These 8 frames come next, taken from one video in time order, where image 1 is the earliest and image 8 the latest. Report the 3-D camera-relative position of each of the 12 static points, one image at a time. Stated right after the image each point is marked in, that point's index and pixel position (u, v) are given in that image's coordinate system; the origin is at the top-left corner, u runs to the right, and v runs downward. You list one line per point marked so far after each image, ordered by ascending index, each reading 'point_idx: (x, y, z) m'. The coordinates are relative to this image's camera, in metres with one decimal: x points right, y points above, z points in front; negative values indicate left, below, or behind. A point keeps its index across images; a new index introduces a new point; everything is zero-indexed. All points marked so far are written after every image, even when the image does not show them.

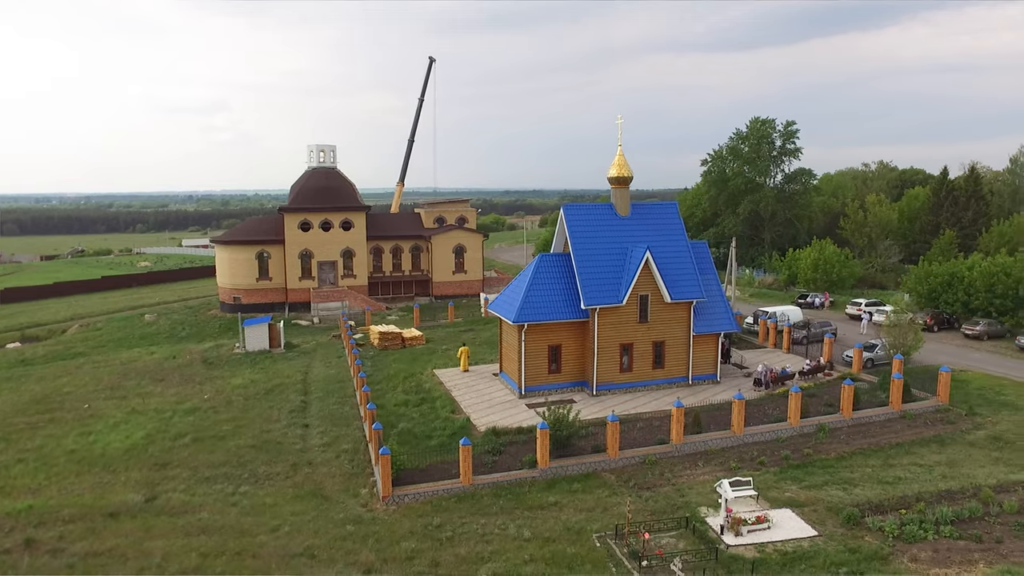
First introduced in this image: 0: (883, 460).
0: (+9.0, -4.2, +18.7) m
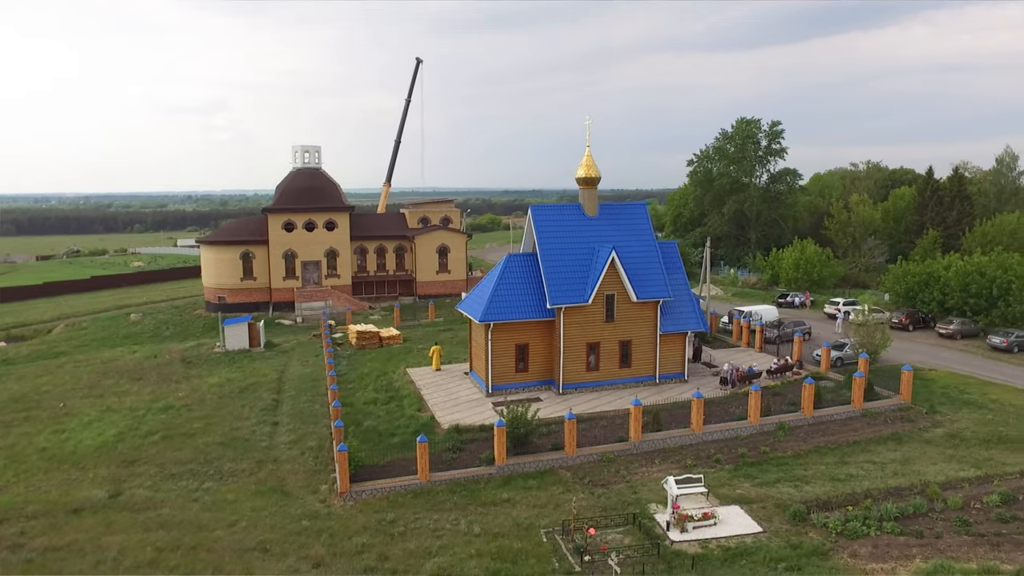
0: (+8.0, -4.2, +18.9) m
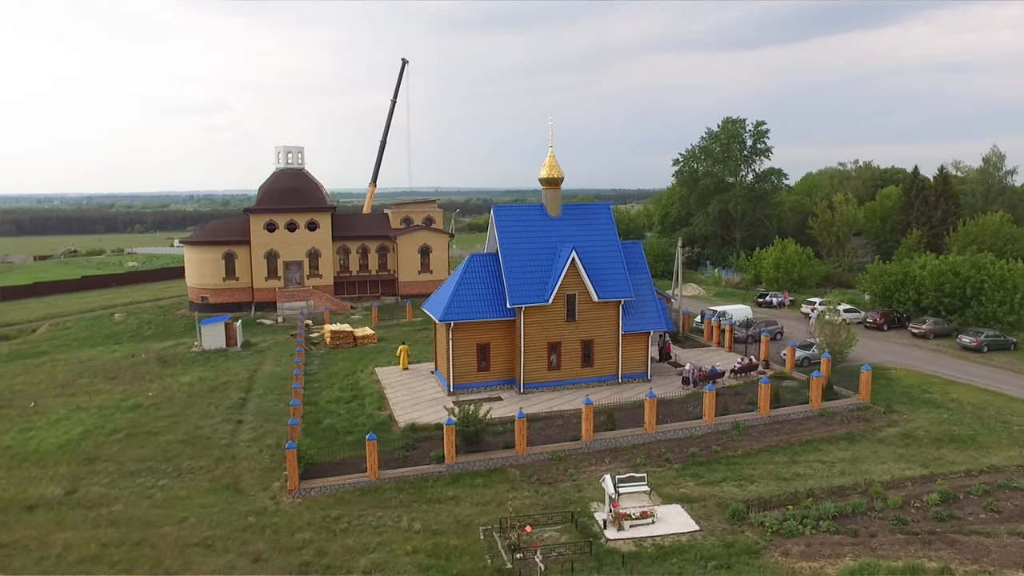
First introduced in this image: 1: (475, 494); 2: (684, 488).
0: (+6.8, -4.2, +19.0) m
1: (-0.8, -4.7, +17.5) m
2: (+3.9, -4.5, +17.4) m
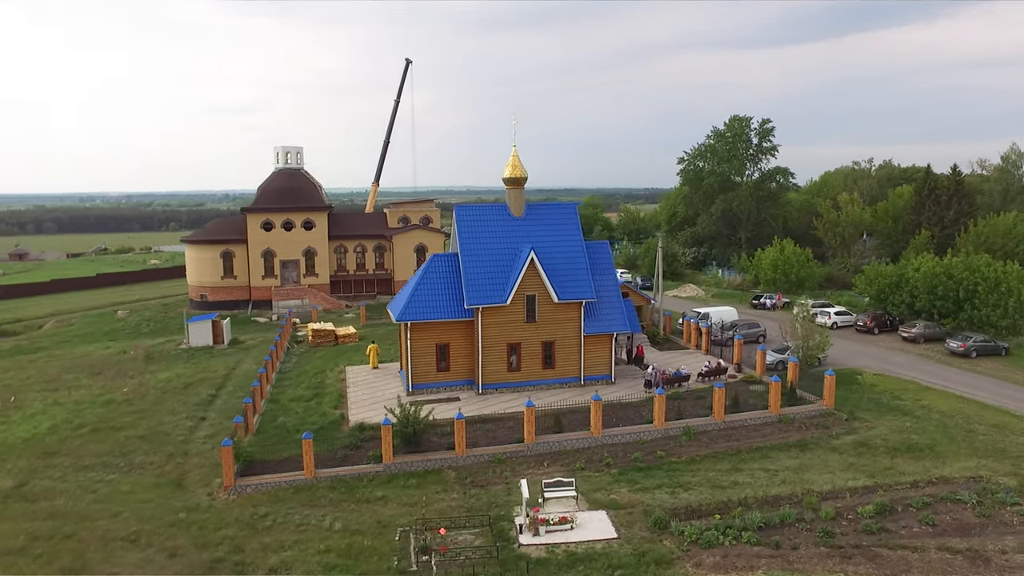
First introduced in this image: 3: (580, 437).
0: (+5.3, -4.2, +18.5) m
1: (-2.4, -4.7, +17.5) m
2: (+2.3, -4.6, +17.1) m
3: (+1.7, -3.8, +19.7) m
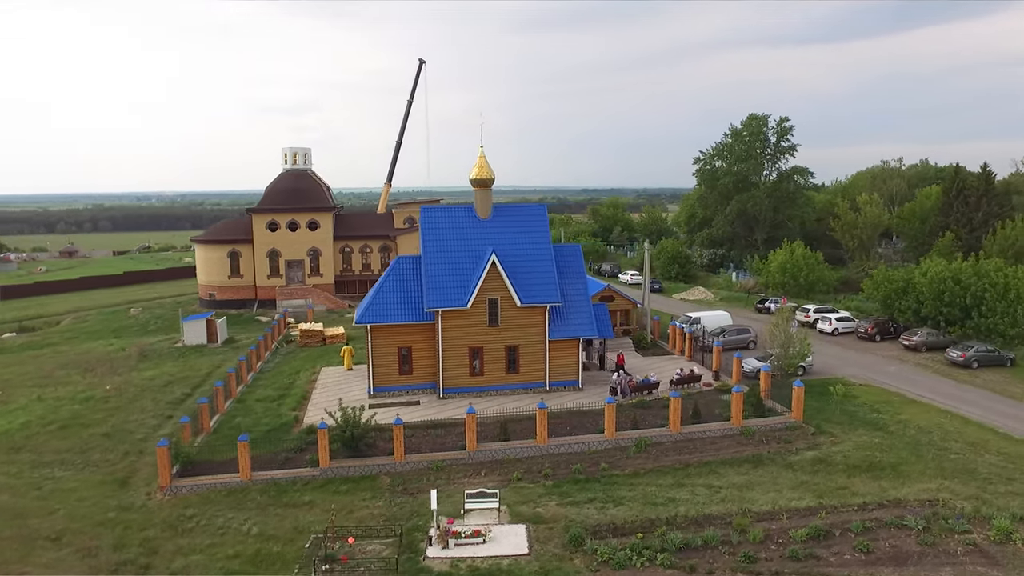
0: (+3.7, -4.4, +17.7) m
1: (-4.0, -4.7, +17.2) m
2: (+0.6, -4.7, +16.5) m
3: (+0.3, -3.9, +19.2) m
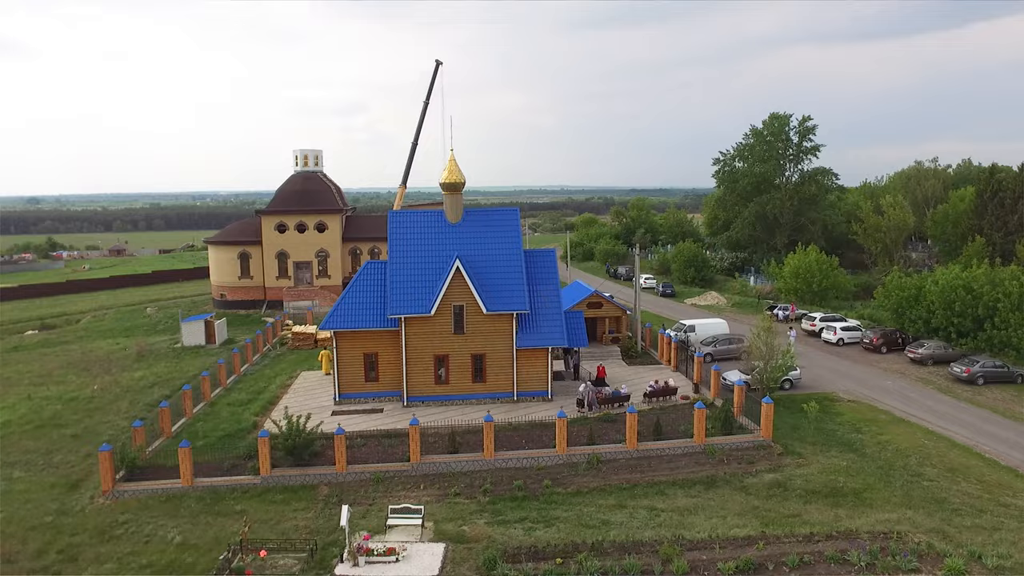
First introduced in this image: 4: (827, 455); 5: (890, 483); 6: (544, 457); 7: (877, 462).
0: (+2.3, -4.6, +16.8) m
1: (-5.5, -4.9, +16.9) m
2: (-0.9, -4.9, +15.8) m
3: (-1.0, -4.1, +18.5) m
4: (+7.5, -4.0, +18.4) m
5: (+8.3, -4.3, +16.9) m
6: (+0.8, -4.1, +18.7) m
7: (+8.5, -4.1, +18.0) m
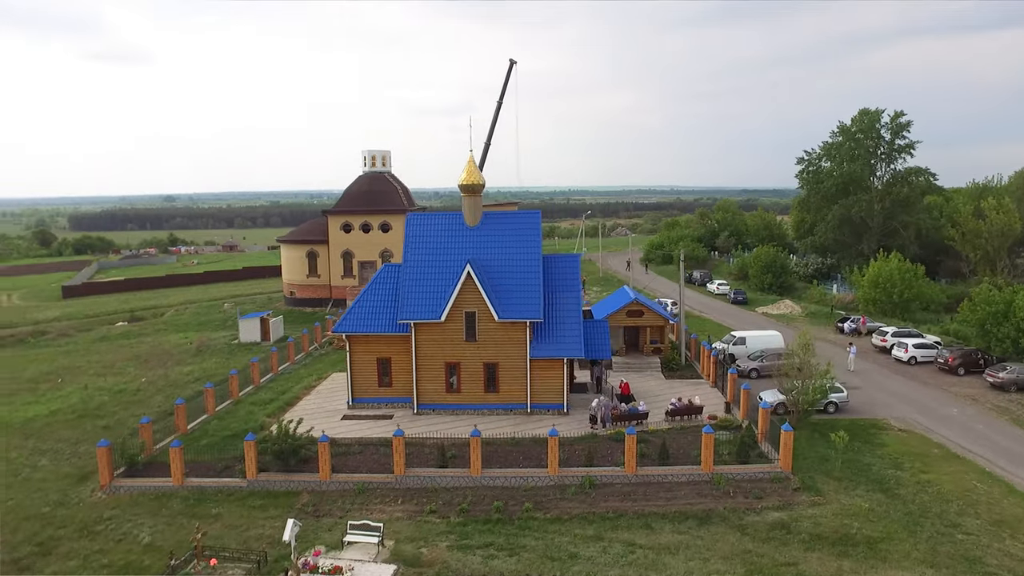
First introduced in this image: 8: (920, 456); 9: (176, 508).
0: (+1.7, -4.8, +15.4) m
1: (-6.0, -4.9, +16.7) m
2: (-1.6, -5.0, +14.9) m
3: (-1.3, -4.3, +17.6) m
4: (+7.1, -4.3, +16.2) m
5: (+7.7, -4.6, +14.6) m
6: (+0.5, -4.3, +17.5) m
7: (+8.0, -4.4, +15.6) m
8: (+9.5, -3.9, +17.9) m
9: (-7.5, -5.0, +17.3) m
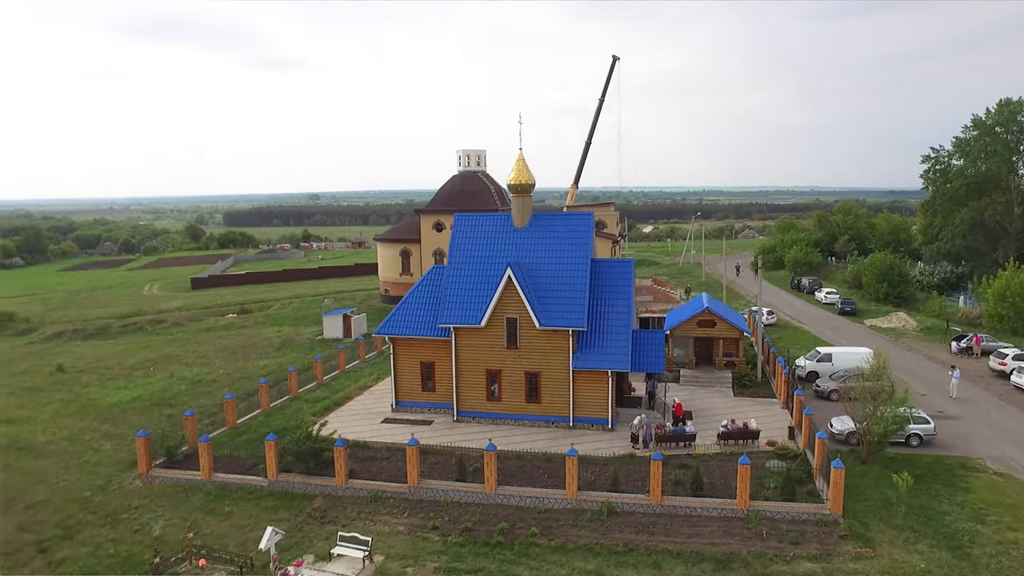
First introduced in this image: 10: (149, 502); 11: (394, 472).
0: (+1.6, -5.0, +13.9) m
1: (-5.7, -4.9, +16.6) m
2: (-1.8, -5.1, +14.1) m
3: (-0.9, -4.4, +16.6) m
4: (+7.1, -4.7, +13.7) m
5: (+7.3, -4.9, +12.1) m
6: (+0.8, -4.4, +16.2) m
7: (+7.9, -4.7, +13.0) m
8: (+9.8, -4.3, +15.0) m
9: (-7.2, -4.9, +17.5) m
10: (-8.4, -5.0, +17.8) m
11: (-2.8, -4.3, +18.1) m
